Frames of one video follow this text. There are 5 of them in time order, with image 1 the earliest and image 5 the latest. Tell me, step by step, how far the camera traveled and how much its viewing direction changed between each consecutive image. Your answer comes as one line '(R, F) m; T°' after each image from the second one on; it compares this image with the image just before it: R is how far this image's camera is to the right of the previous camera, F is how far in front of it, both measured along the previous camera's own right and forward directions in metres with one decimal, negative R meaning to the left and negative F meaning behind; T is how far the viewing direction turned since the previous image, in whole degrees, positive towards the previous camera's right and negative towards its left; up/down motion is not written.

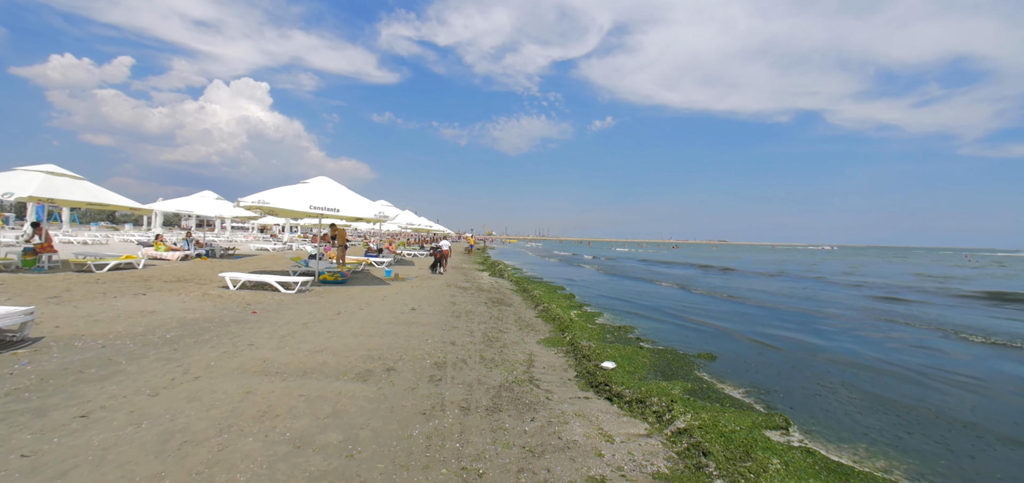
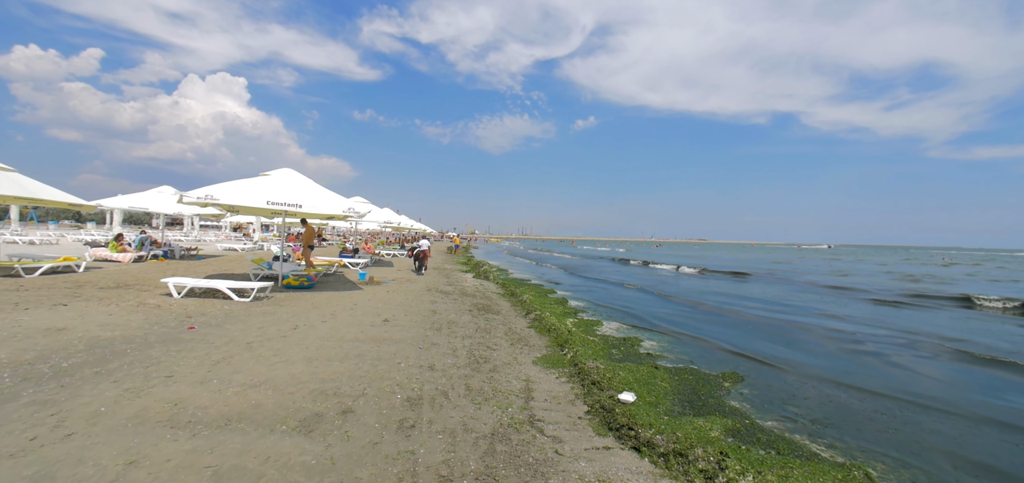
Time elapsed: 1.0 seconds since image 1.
(-0.1, +1.3) m; +2°
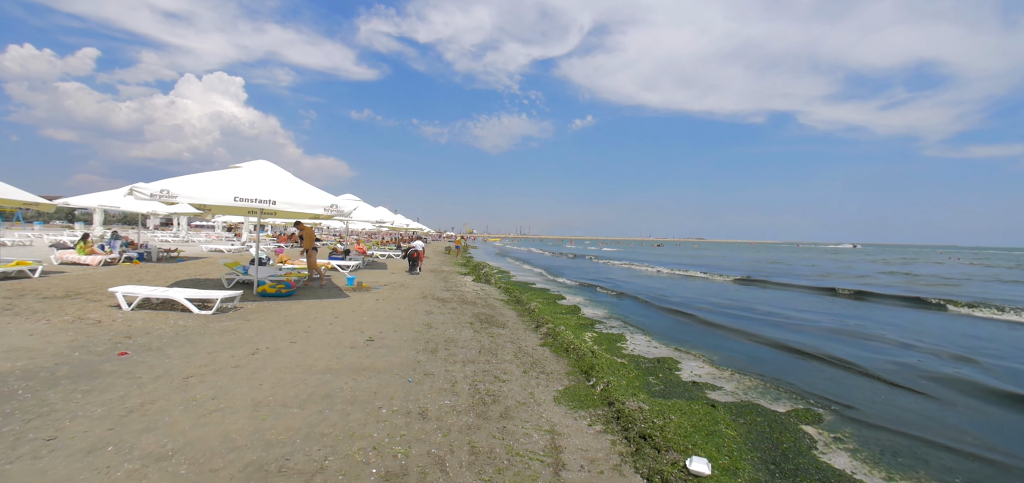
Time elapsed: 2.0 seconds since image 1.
(-0.2, +1.5) m; 0°
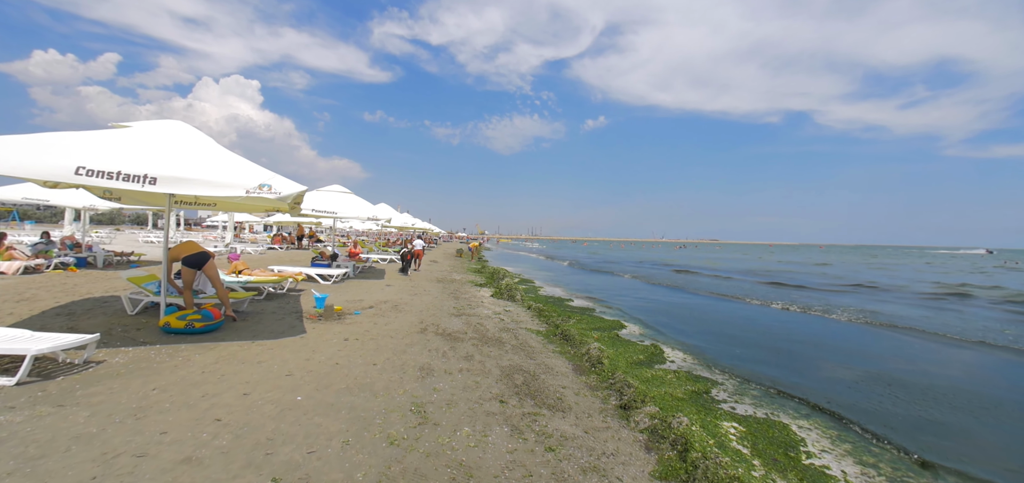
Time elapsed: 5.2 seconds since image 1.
(-0.7, +4.2) m; -2°
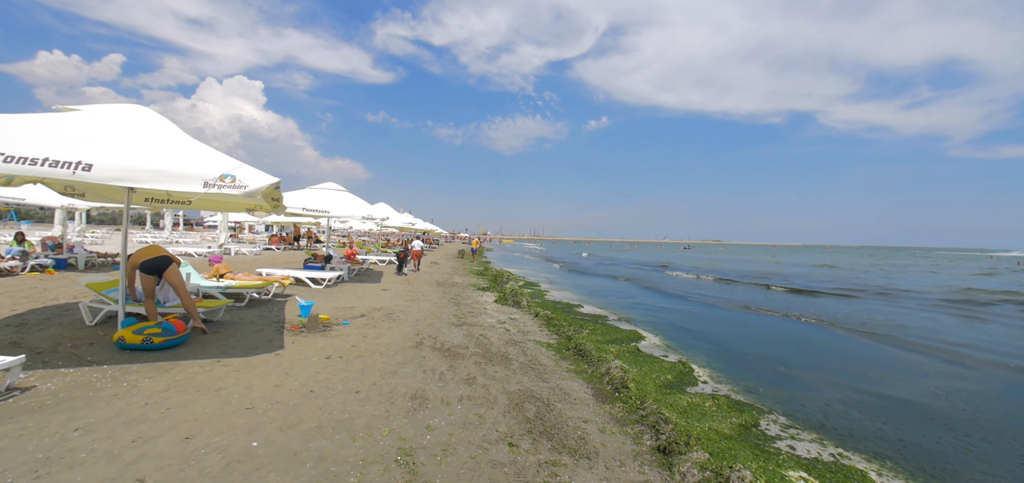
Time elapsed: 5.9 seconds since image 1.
(-0.1, +1.0) m; 0°
